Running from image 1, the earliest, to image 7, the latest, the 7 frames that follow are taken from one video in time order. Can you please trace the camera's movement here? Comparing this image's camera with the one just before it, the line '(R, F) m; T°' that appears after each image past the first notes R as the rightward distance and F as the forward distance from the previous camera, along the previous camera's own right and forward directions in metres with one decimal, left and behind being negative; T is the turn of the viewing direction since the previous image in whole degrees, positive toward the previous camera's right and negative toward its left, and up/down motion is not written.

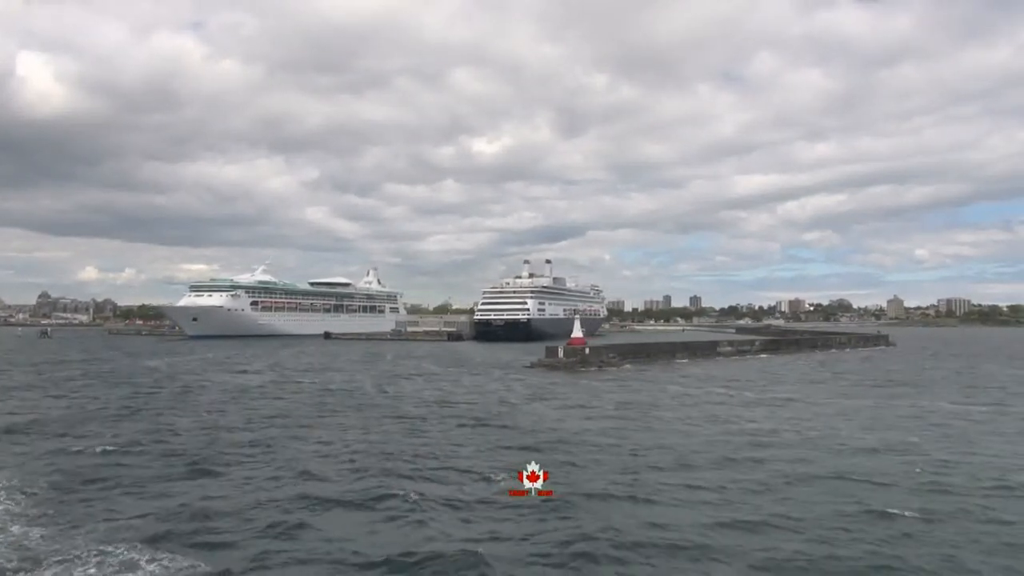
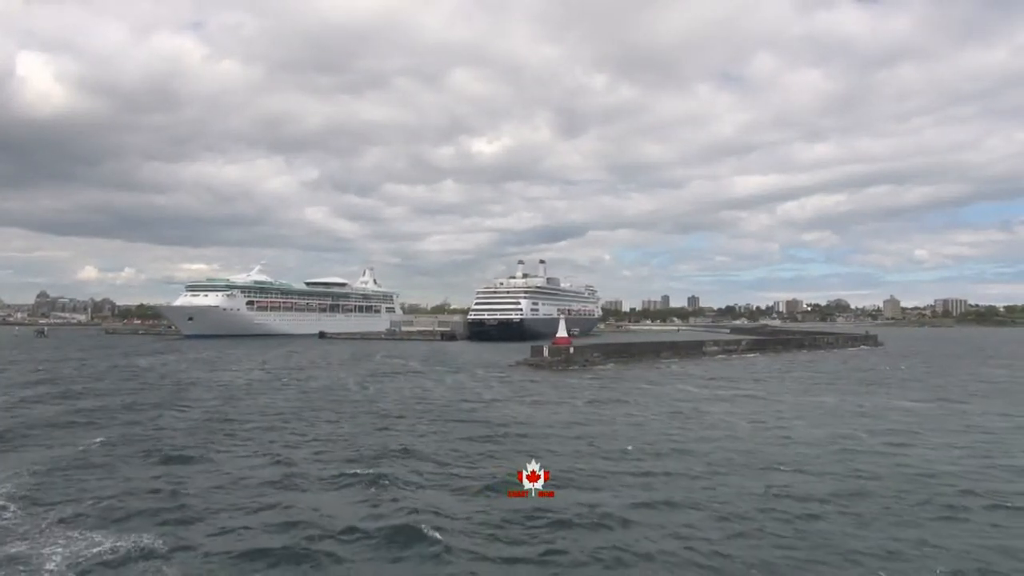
(+1.0, -0.9) m; 0°
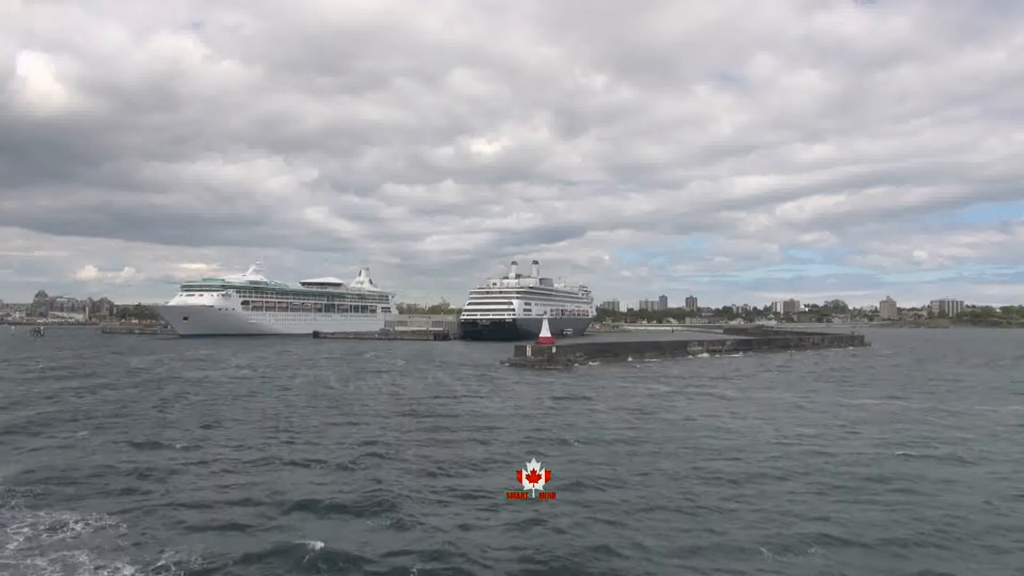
(+1.1, -1.0) m; 0°
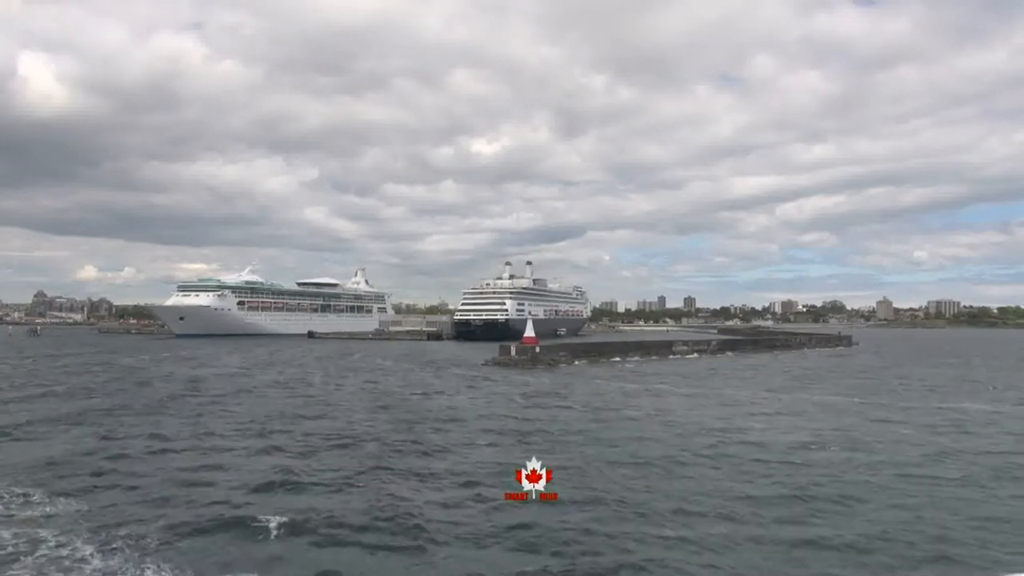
(+1.1, -1.0) m; 0°
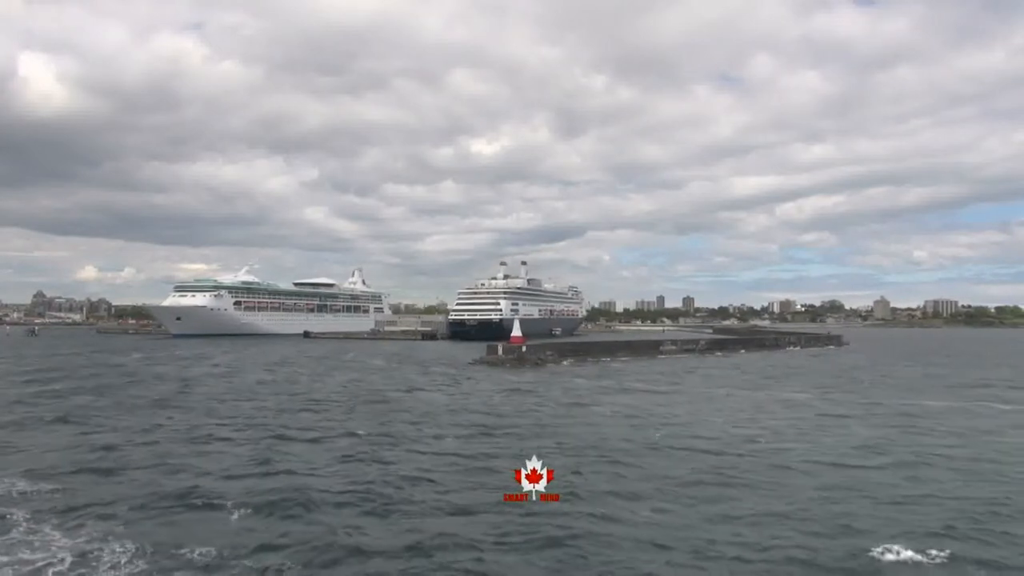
(+1.0, -0.9) m; 0°
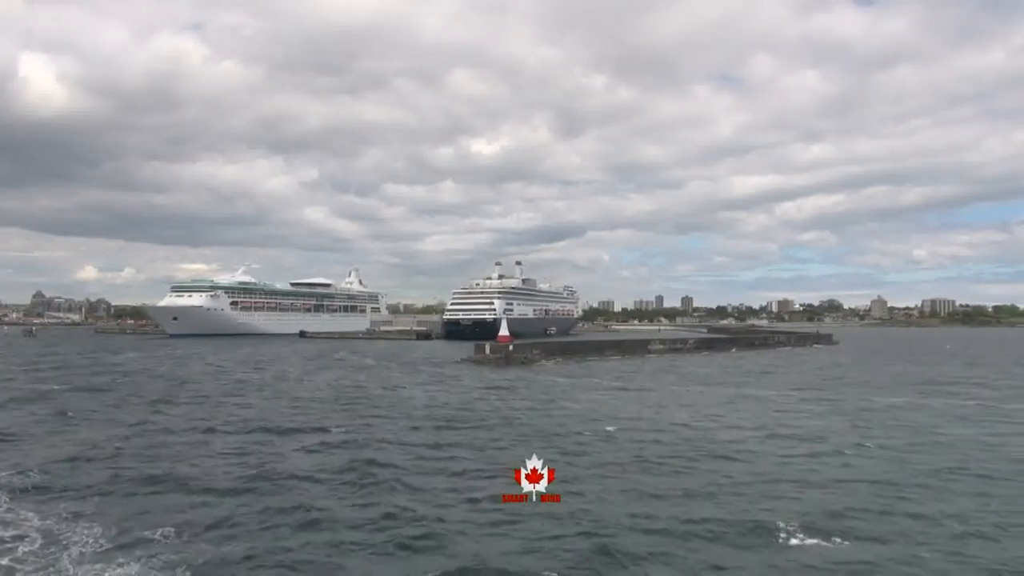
(+1.0, -0.8) m; 0°
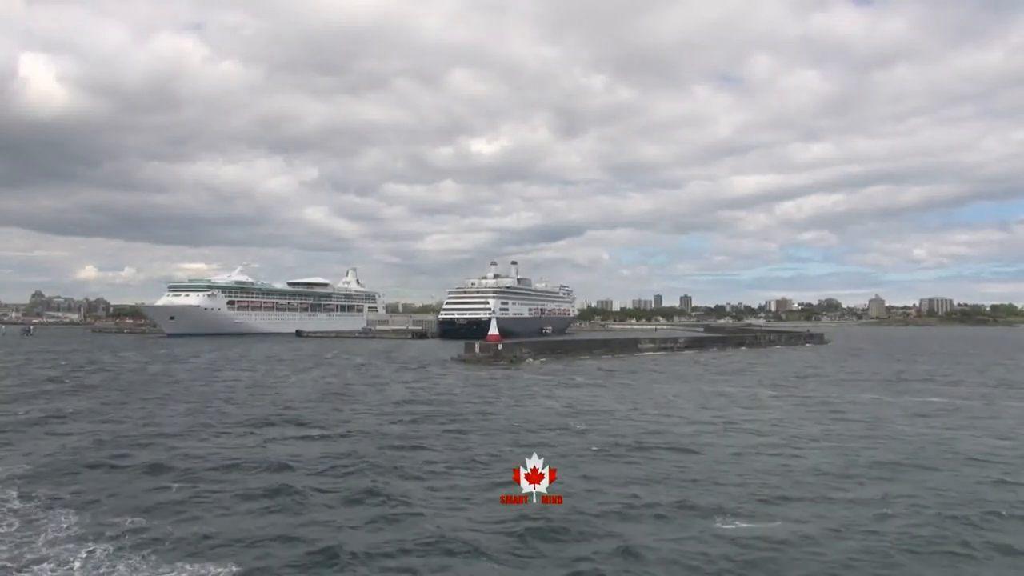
(+0.9, -0.7) m; 0°
